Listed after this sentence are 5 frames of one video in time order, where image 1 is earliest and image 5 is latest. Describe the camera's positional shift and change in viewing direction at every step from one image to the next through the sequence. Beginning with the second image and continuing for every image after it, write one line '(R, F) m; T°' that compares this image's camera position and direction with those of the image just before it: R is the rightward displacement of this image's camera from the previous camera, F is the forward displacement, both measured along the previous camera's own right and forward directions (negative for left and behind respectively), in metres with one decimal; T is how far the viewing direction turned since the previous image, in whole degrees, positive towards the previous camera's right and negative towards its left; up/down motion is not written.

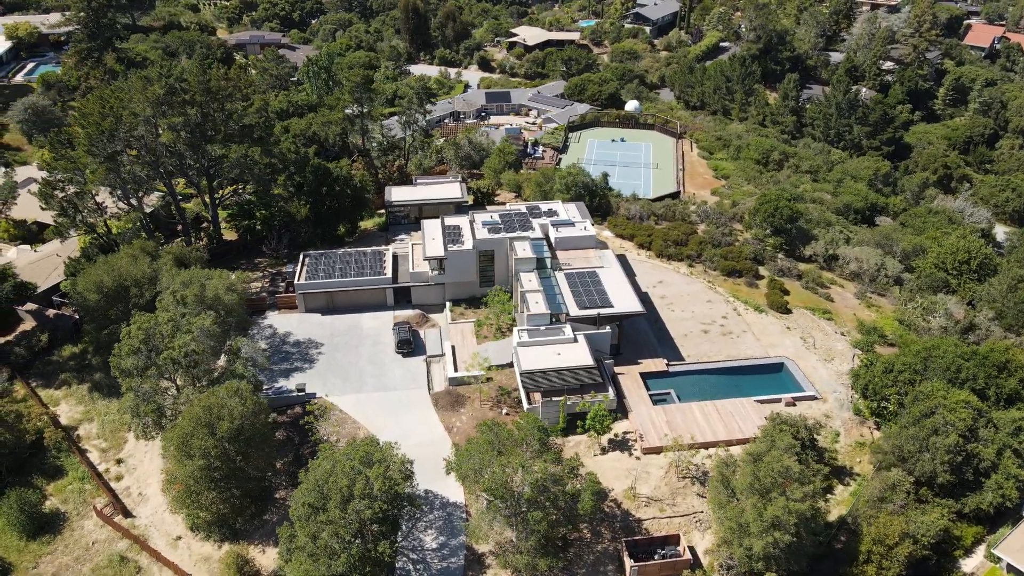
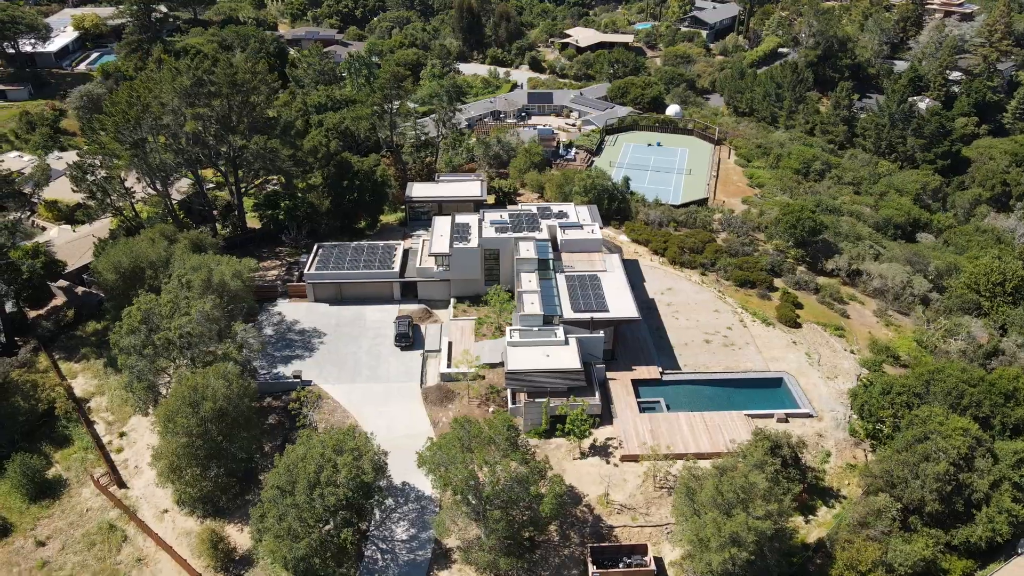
(+2.7, 0.0) m; -5°
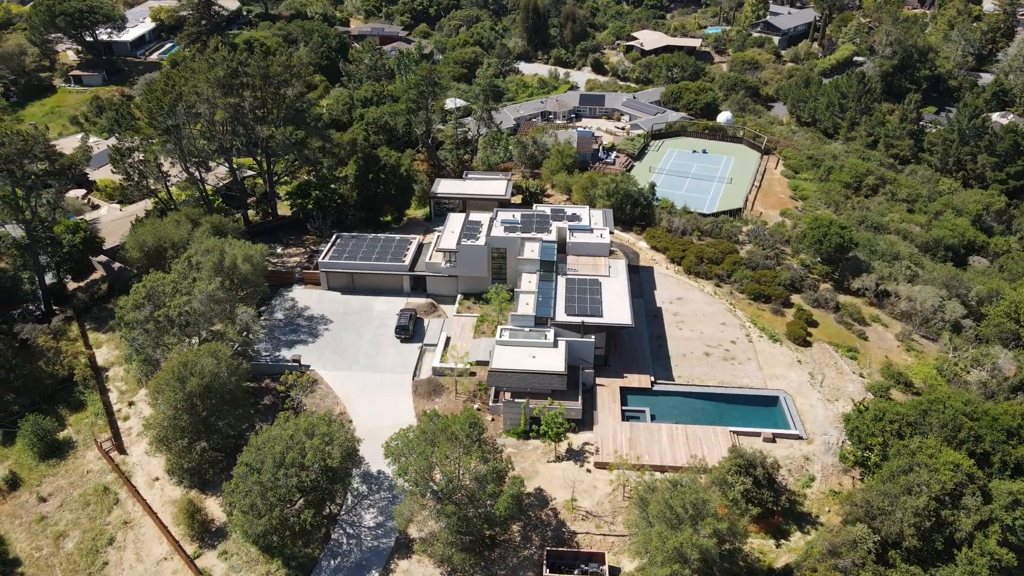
(+3.3, 0.0) m; -6°
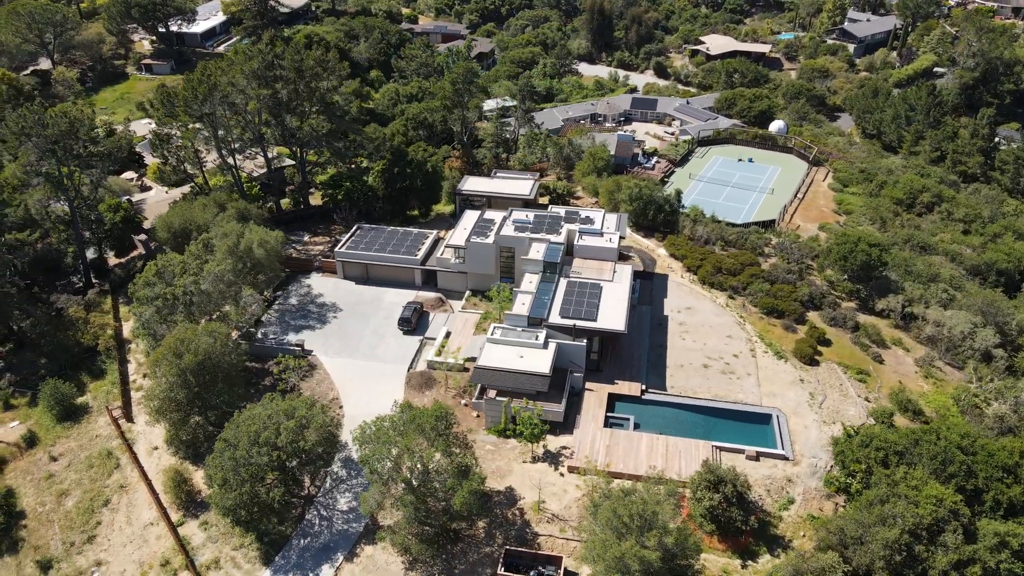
(+3.2, 0.0) m; -6°
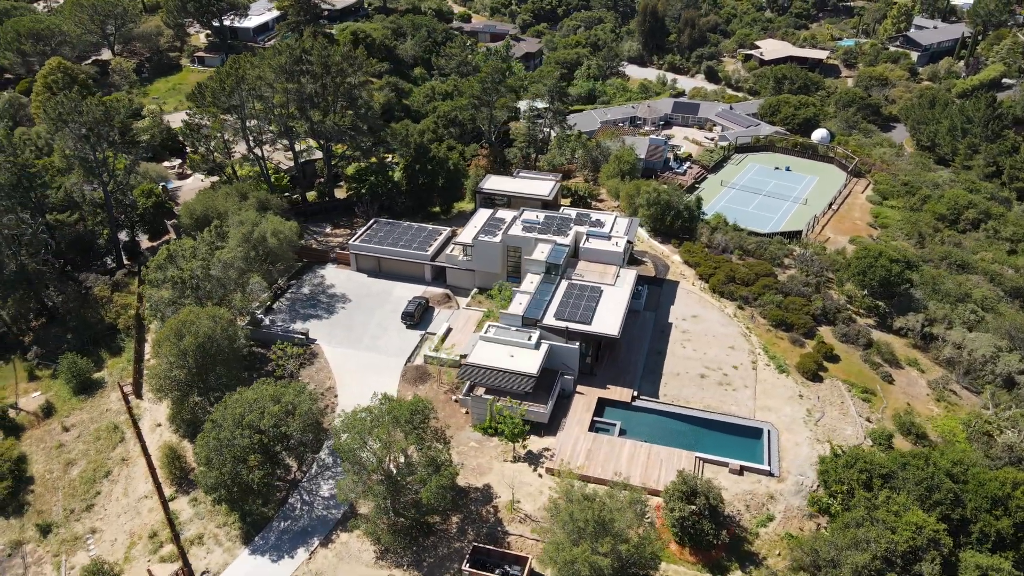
(+2.6, 0.0) m; -4°
